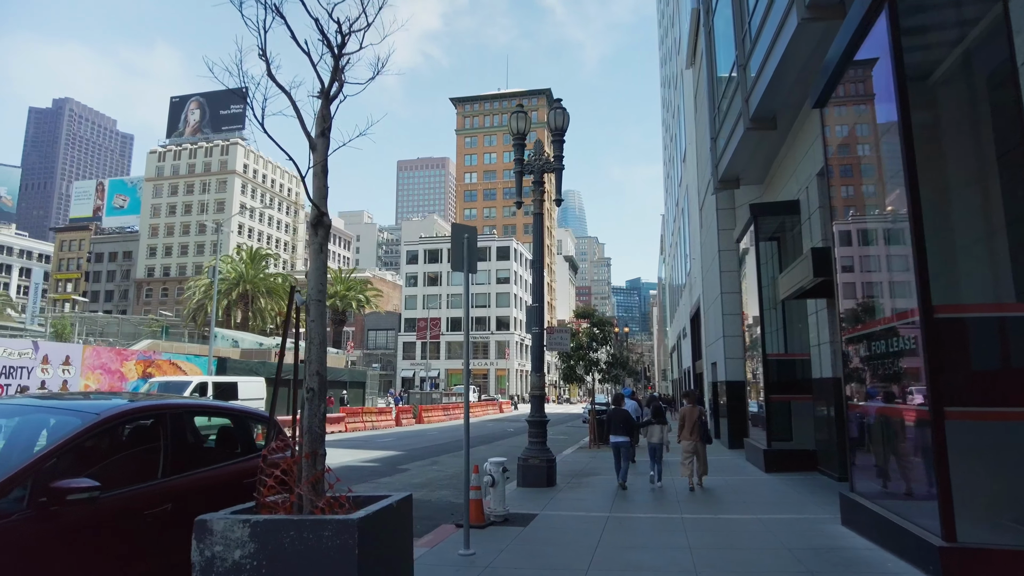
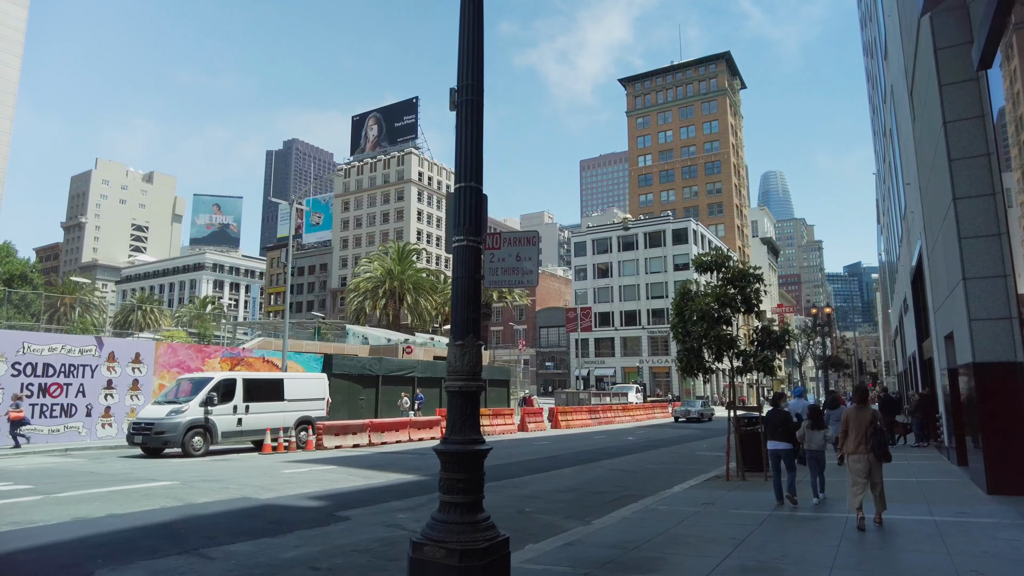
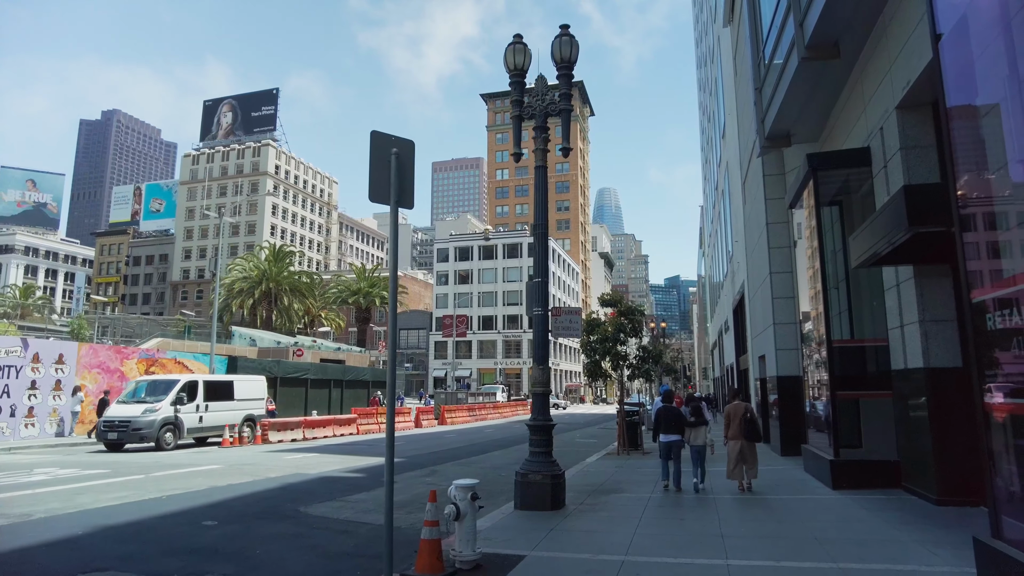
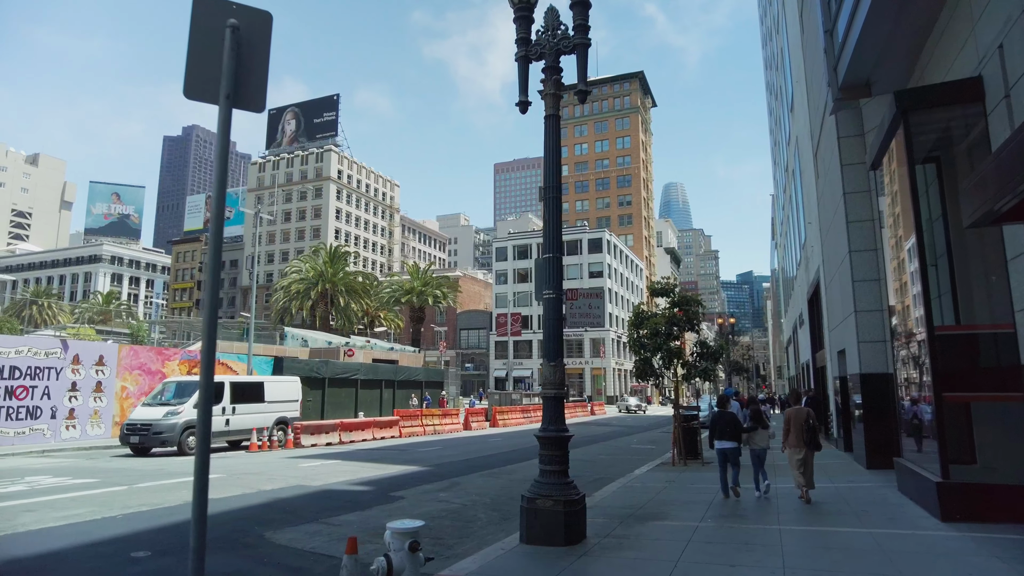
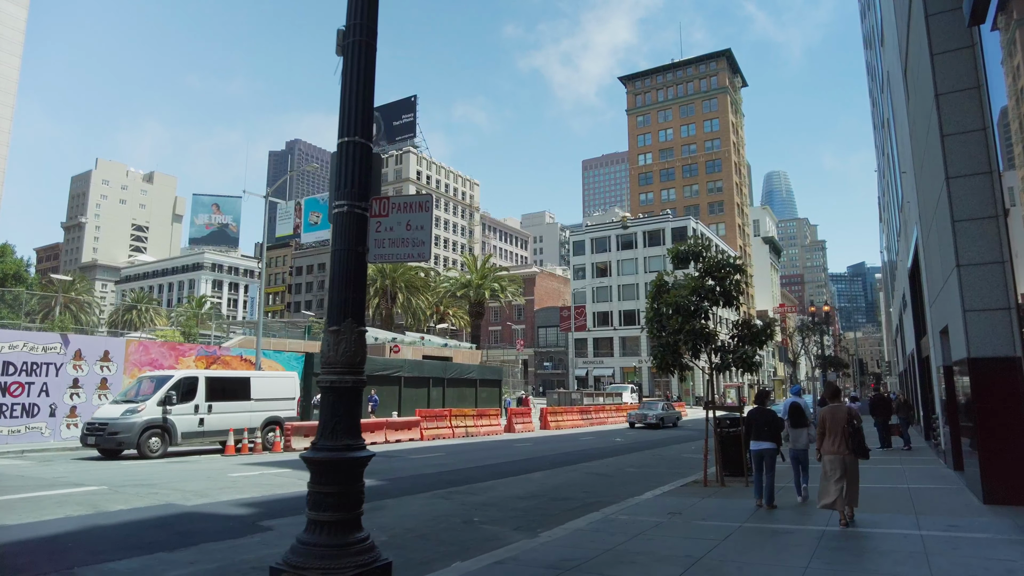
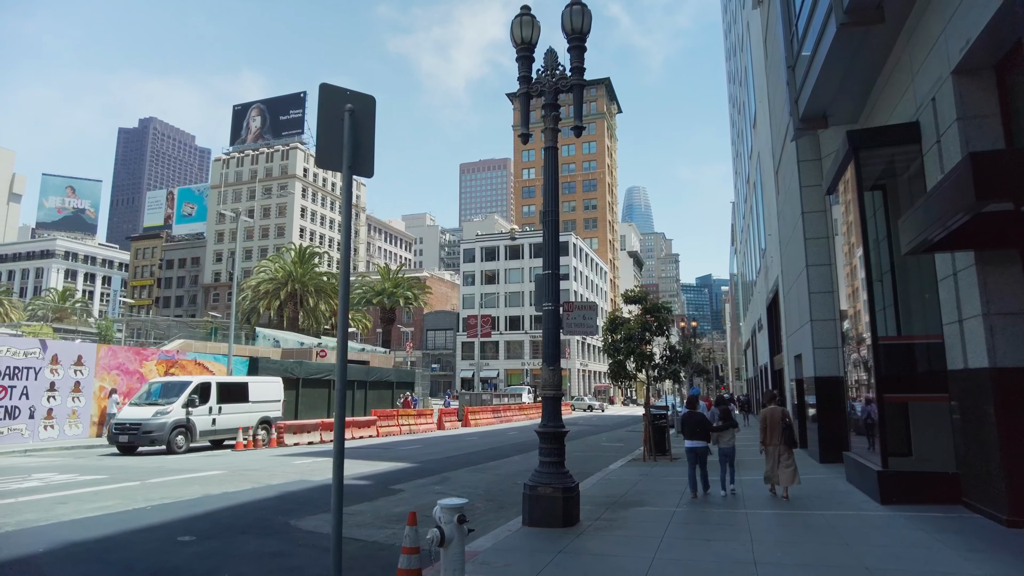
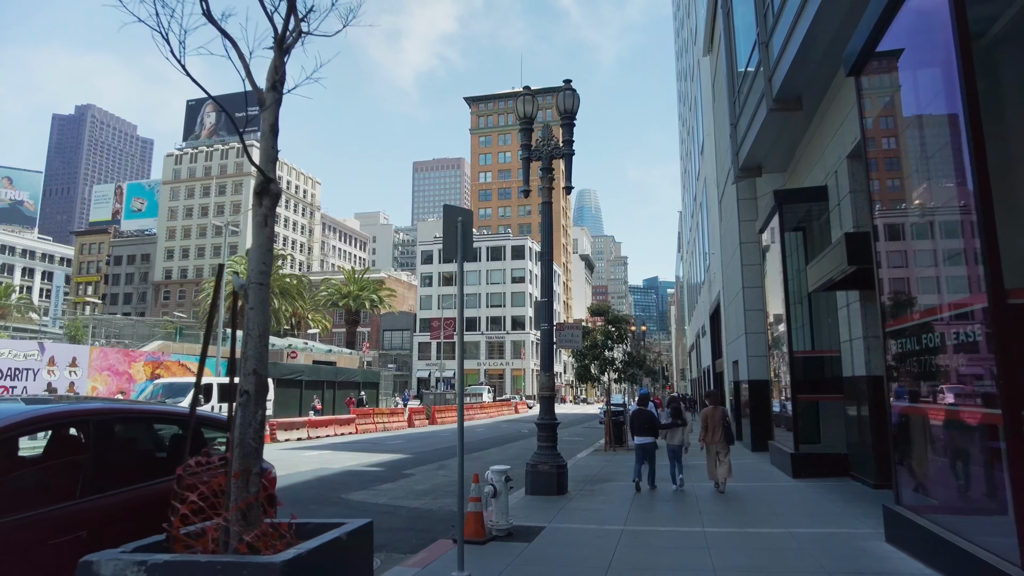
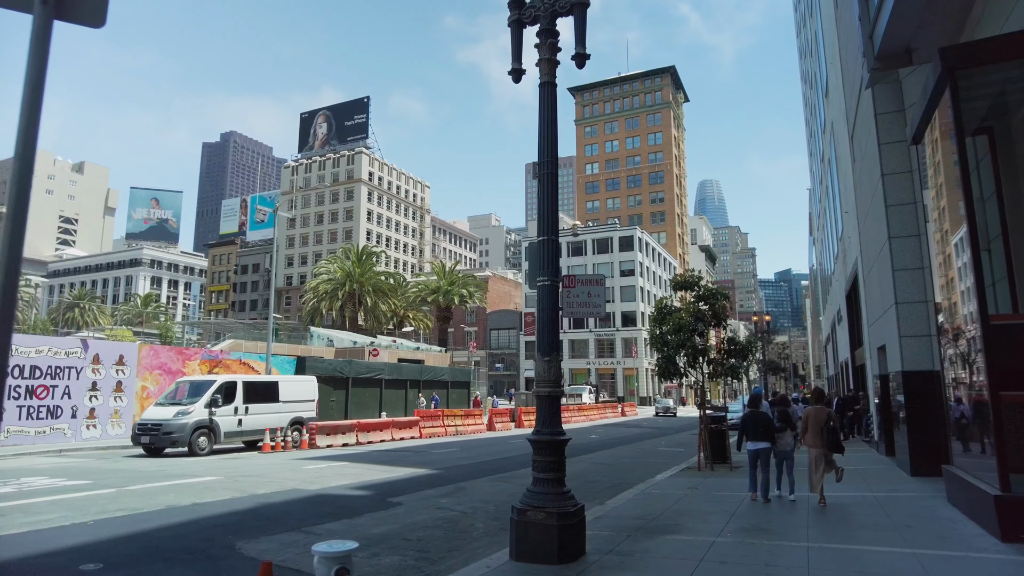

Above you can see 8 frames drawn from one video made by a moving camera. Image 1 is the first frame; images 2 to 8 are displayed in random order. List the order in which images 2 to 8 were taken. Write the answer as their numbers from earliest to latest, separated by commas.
7, 3, 6, 4, 8, 2, 5
